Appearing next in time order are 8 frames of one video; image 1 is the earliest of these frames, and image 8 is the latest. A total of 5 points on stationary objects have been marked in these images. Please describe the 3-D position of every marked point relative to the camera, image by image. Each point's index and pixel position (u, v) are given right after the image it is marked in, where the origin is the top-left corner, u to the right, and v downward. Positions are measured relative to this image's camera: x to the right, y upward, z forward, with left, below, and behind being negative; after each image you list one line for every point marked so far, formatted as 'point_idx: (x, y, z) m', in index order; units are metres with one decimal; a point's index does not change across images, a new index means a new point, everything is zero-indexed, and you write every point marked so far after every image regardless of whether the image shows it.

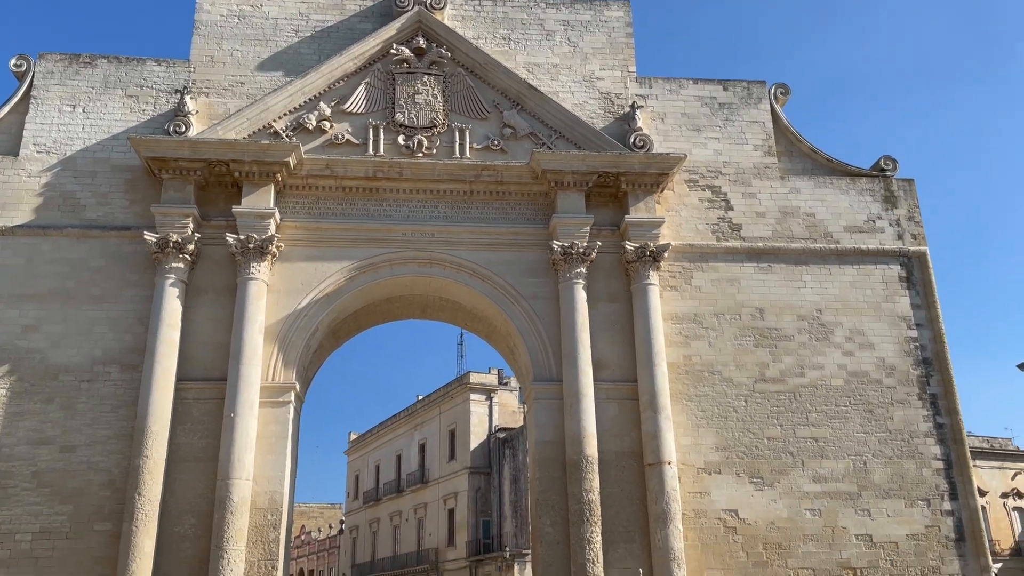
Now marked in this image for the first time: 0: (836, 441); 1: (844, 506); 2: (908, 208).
0: (+6.6, -3.1, +17.3) m
1: (+6.6, -4.3, +16.7) m
2: (+9.1, +1.9, +19.5) m
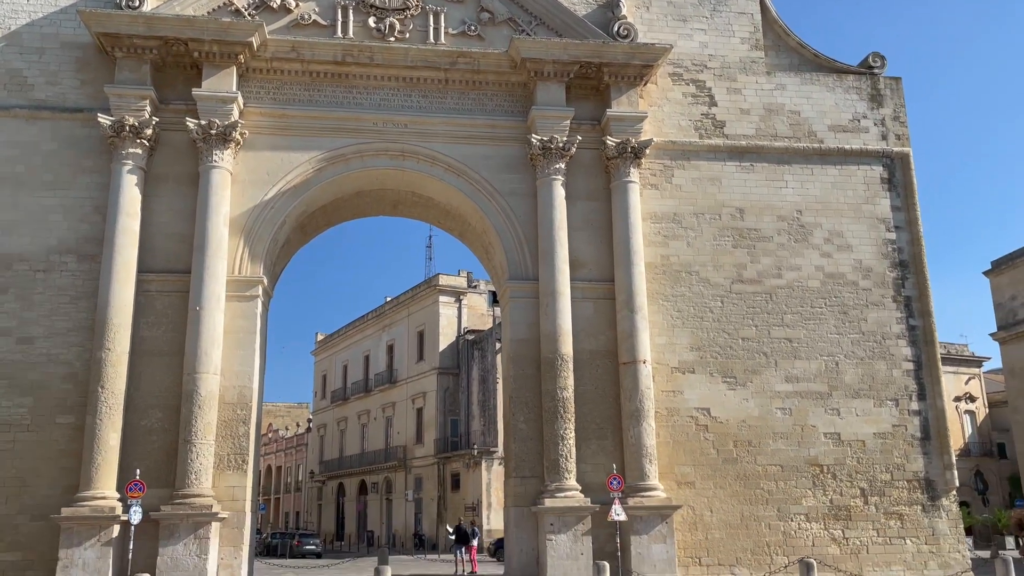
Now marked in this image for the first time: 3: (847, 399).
0: (+6.1, -1.1, +17.3) m
1: (+6.1, -2.4, +16.9) m
2: (+8.6, +4.1, +19.0) m
3: (+6.8, -2.2, +17.1) m
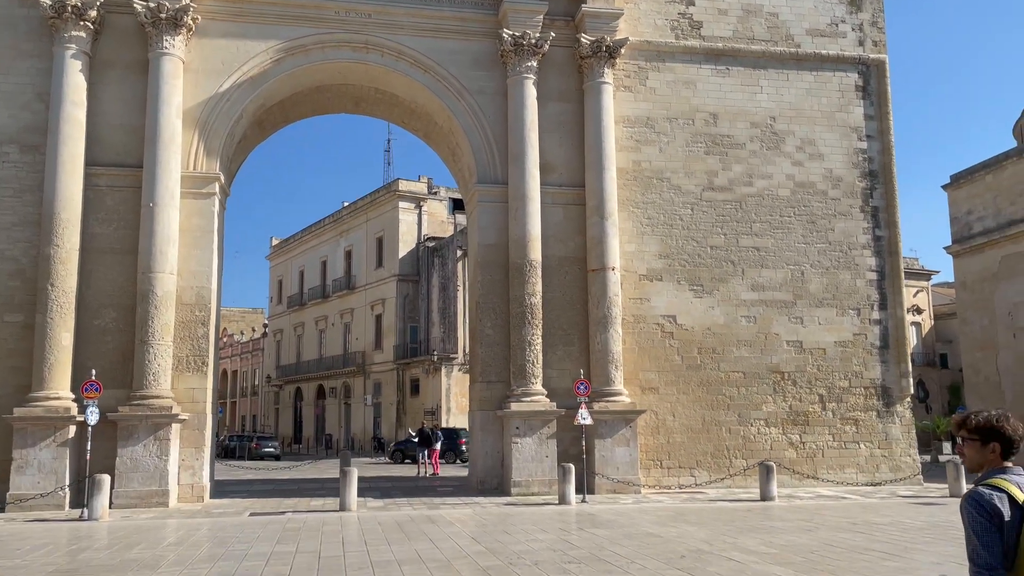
0: (+5.4, +0.8, +17.3) m
1: (+5.4, -0.5, +17.0) m
2: (+7.9, +6.1, +18.6) m
3: (+6.1, -0.4, +17.2) m
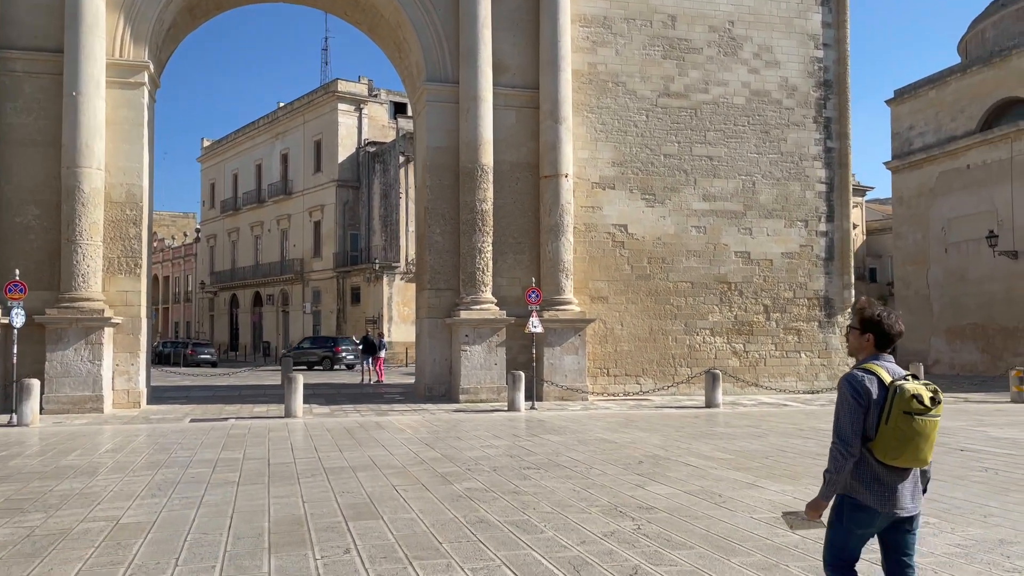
0: (+4.4, +2.6, +17.1) m
1: (+4.4, +1.3, +17.0) m
2: (+6.9, +8.0, +18.0) m
3: (+5.1, +1.4, +17.2) m
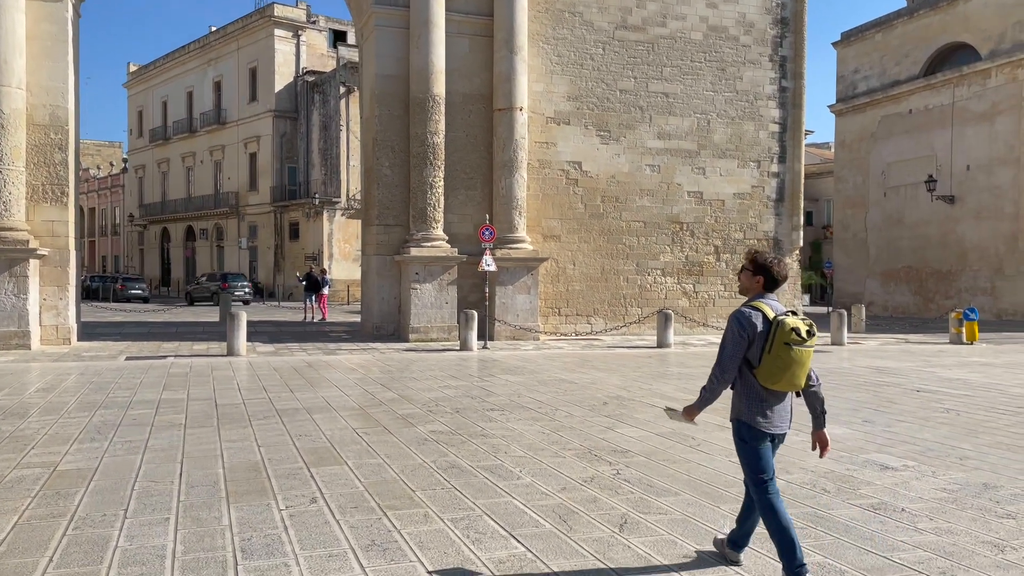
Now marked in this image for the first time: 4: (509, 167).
0: (+3.5, +3.8, +16.8) m
1: (+3.4, +2.5, +16.8) m
2: (+6.0, +9.2, +17.5) m
3: (+4.1, +2.6, +17.0) m
4: (0.0, +2.2, +14.9) m
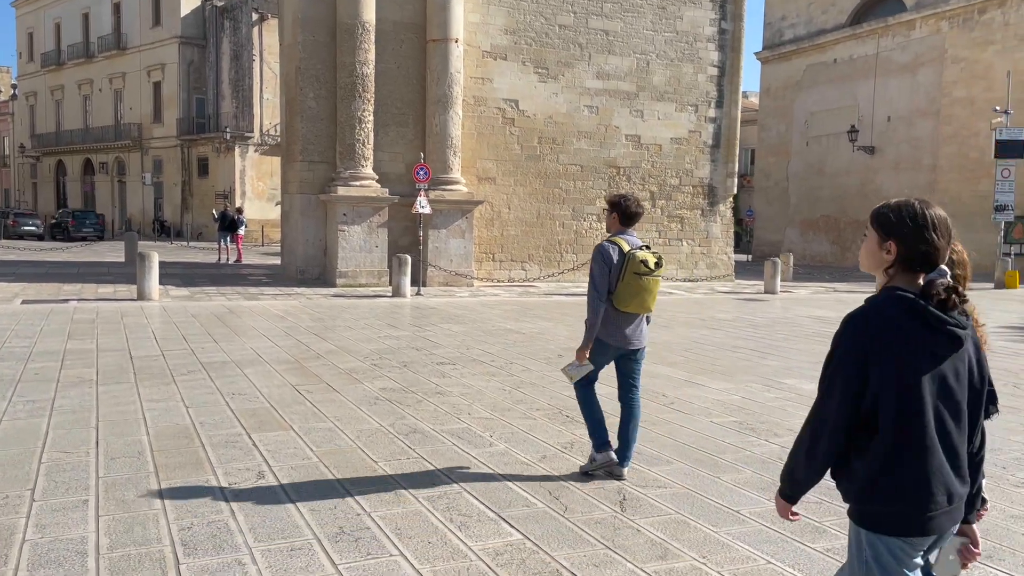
0: (+2.2, +4.8, +16.2) m
1: (+2.1, +3.5, +16.3) m
2: (+4.7, +10.3, +16.8) m
3: (+2.7, +3.7, +16.6) m
4: (-1.1, +3.1, +14.1) m
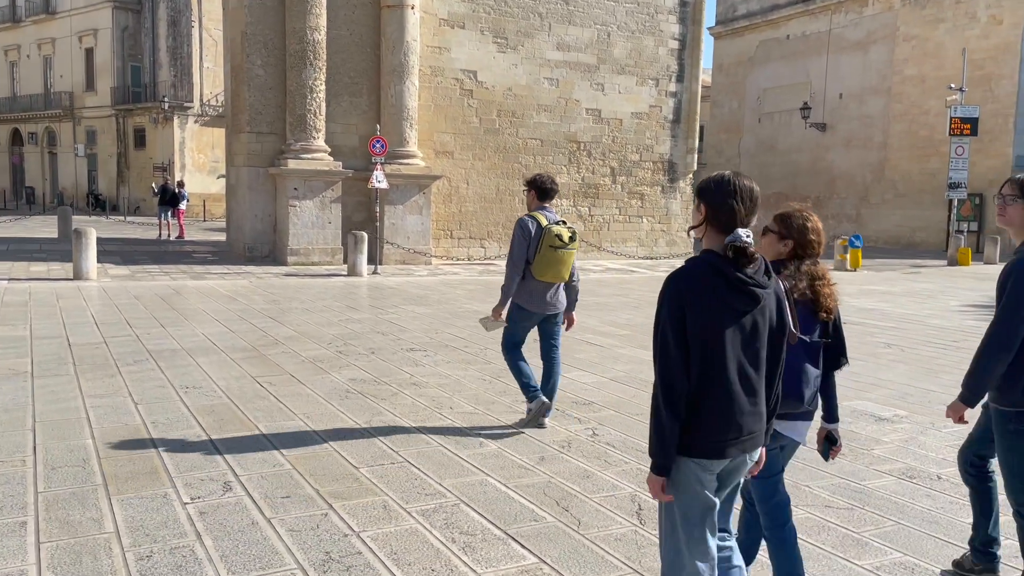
0: (+1.4, +5.2, +15.8) m
1: (+1.3, +3.9, +15.9) m
2: (+3.9, +10.7, +16.4) m
3: (+1.9, +4.1, +16.2) m
4: (-1.8, +3.5, +13.5) m
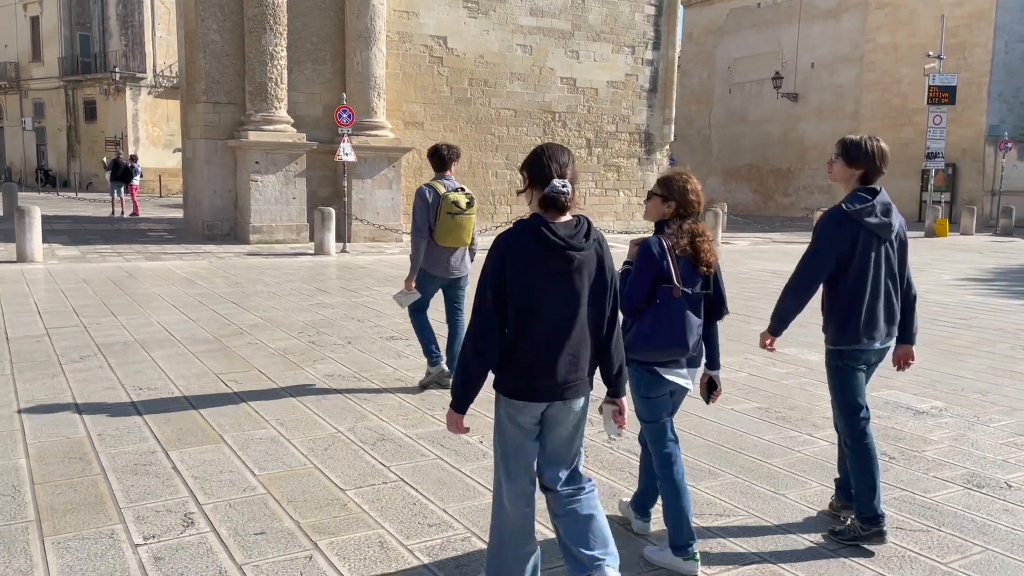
0: (+0.9, +5.7, +15.1) m
1: (+0.8, +4.4, +15.2) m
2: (+3.2, +11.2, +15.6) m
3: (+1.4, +4.6, +15.6) m
4: (-2.2, +3.8, +12.7) m
